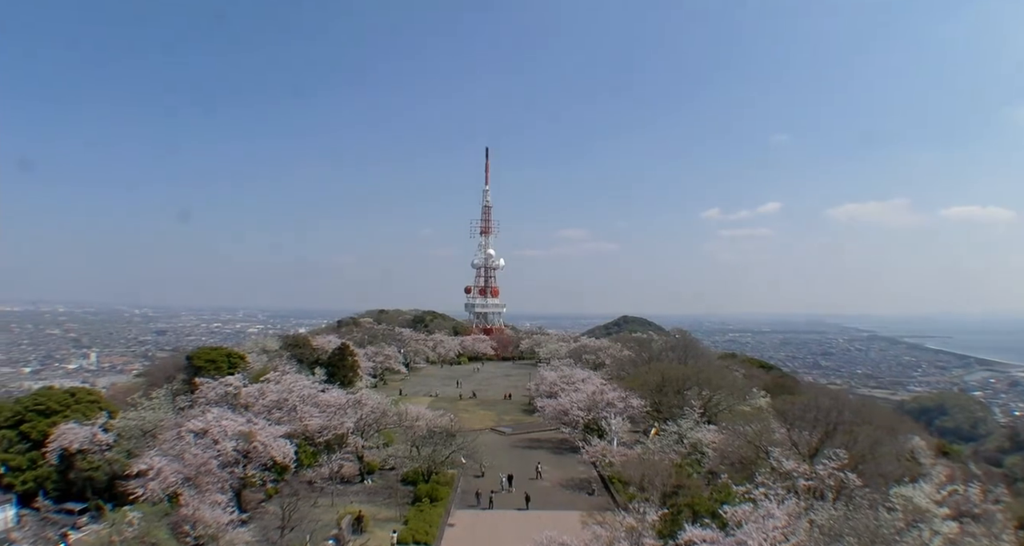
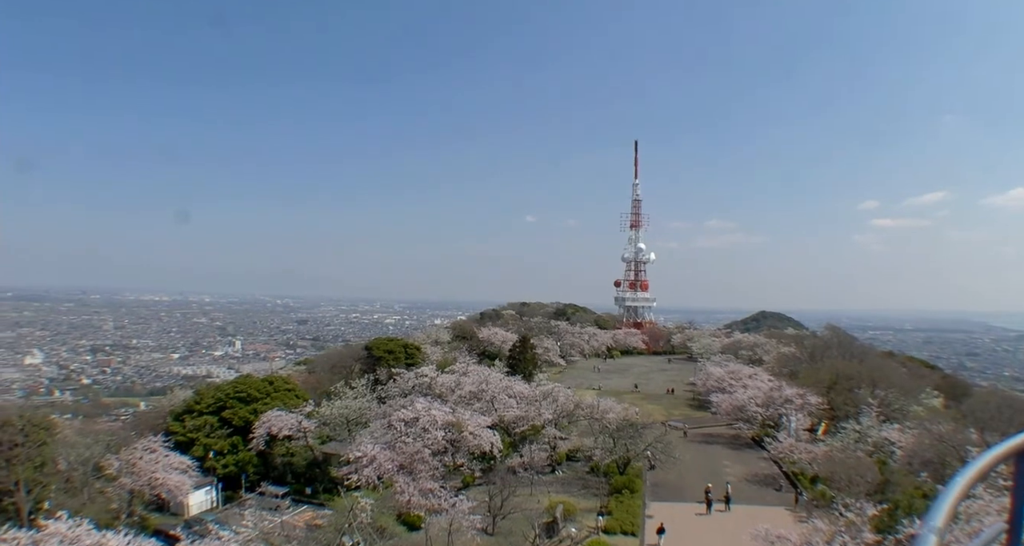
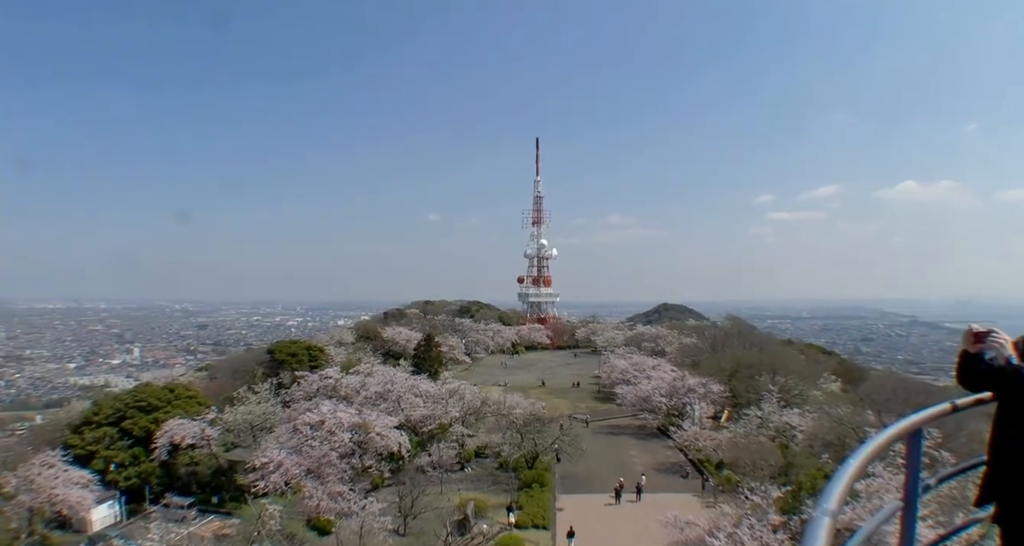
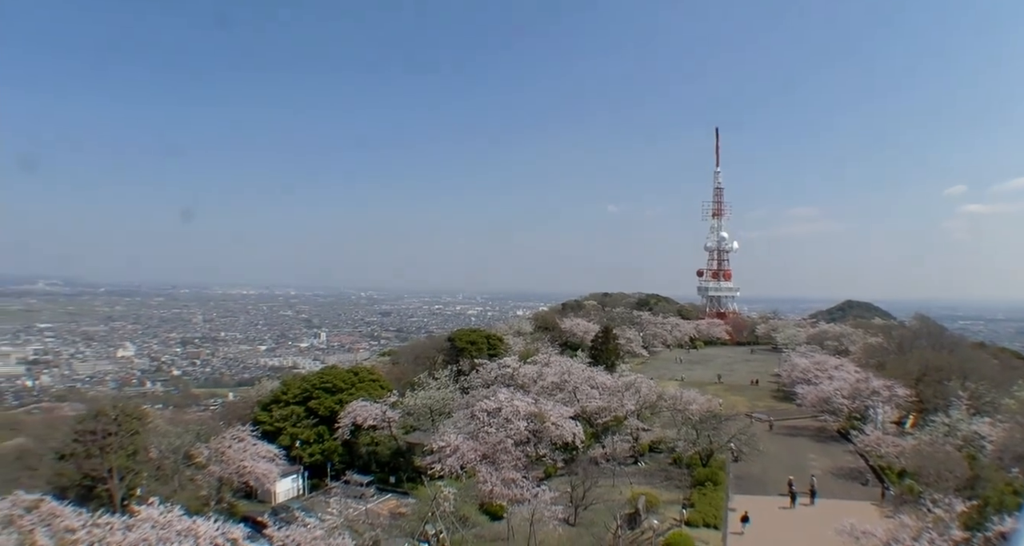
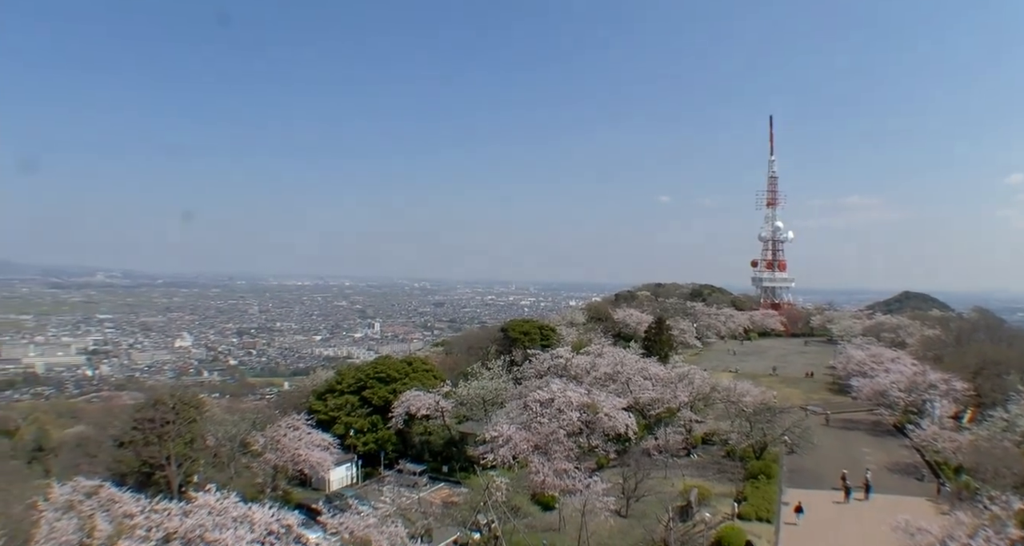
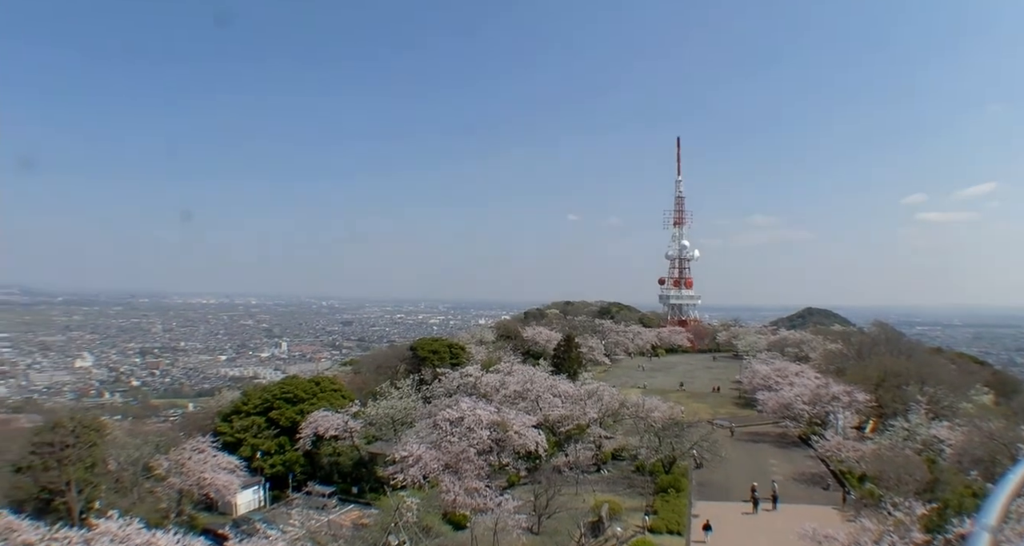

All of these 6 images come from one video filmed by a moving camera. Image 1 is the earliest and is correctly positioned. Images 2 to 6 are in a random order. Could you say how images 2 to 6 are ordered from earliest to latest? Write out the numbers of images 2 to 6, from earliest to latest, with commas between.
3, 2, 6, 4, 5
